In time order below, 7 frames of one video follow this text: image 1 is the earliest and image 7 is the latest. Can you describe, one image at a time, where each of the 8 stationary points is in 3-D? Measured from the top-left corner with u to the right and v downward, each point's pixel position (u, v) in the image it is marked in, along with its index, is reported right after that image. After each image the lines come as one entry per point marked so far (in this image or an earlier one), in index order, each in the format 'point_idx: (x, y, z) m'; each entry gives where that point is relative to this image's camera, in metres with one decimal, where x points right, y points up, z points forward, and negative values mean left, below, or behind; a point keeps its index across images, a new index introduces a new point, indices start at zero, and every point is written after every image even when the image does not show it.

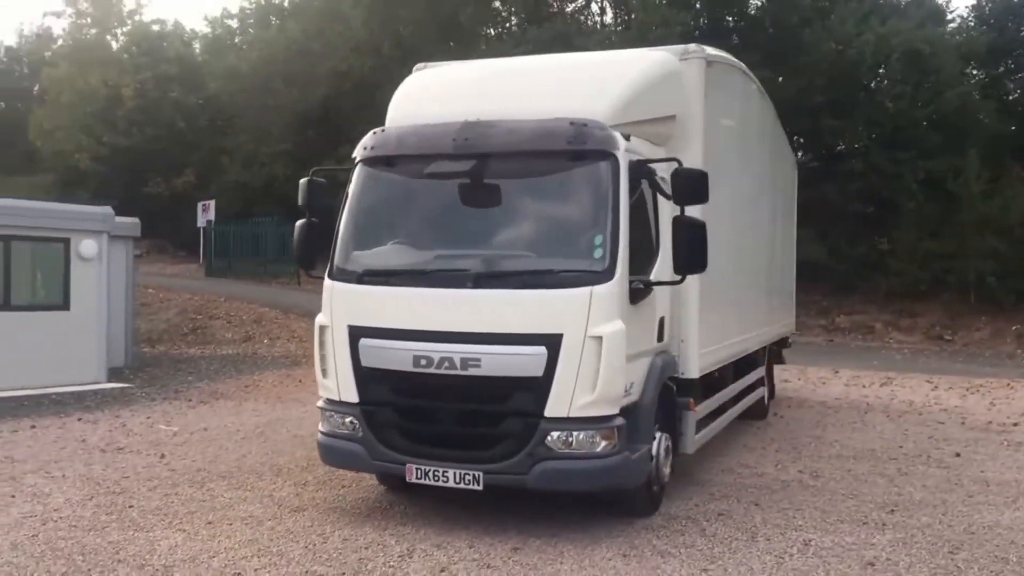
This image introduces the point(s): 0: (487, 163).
0: (-0.2, +0.8, +6.5) m
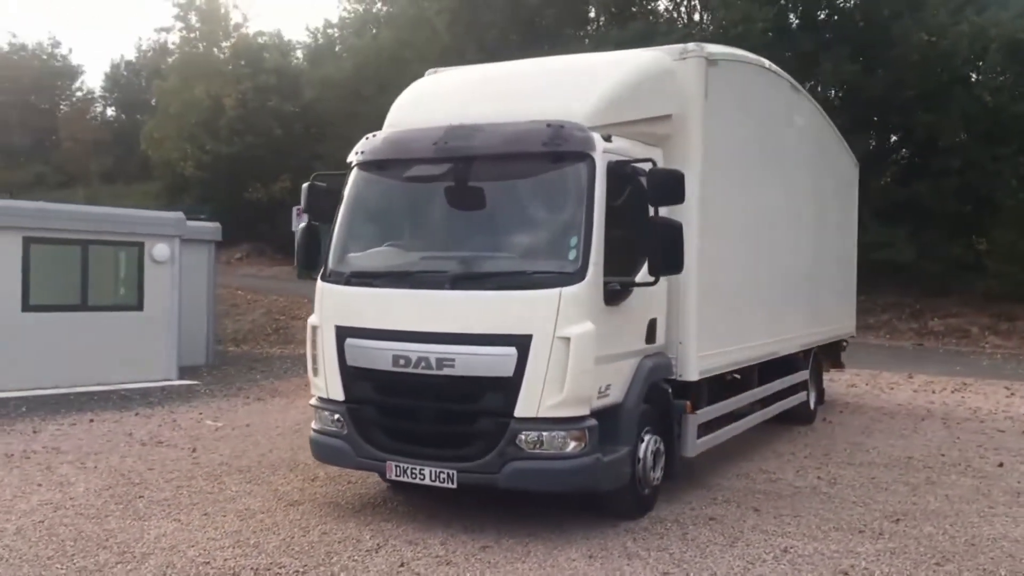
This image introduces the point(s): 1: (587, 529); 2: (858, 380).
0: (-0.3, +0.8, +6.6) m
1: (+0.5, -1.6, +6.6) m
2: (+5.7, -1.5, +16.1) m
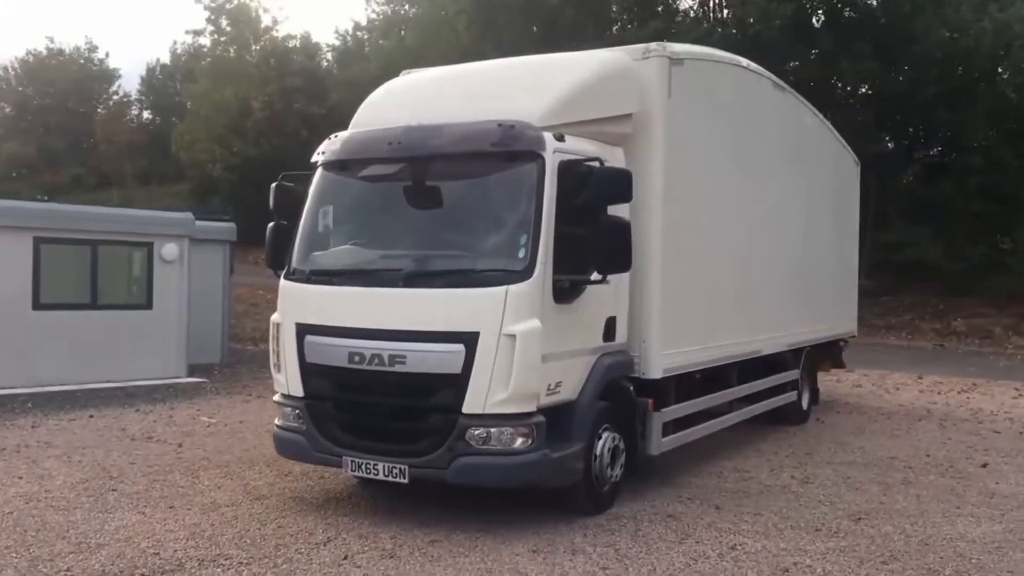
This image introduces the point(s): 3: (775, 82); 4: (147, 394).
0: (-0.6, +0.8, +6.7) m
1: (+0.2, -1.6, +6.6) m
2: (+5.7, -1.5, +16.0) m
3: (+2.7, +2.1, +10.1) m
4: (-5.2, -1.5, +13.9) m
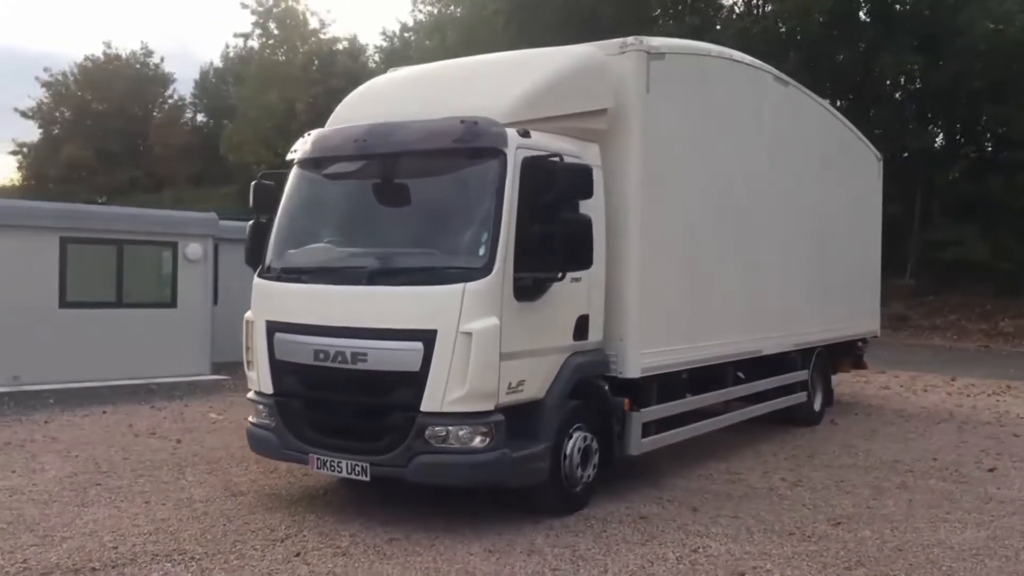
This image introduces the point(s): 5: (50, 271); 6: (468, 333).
0: (-0.8, +0.9, +6.7) m
1: (0.0, -1.6, +6.6) m
2: (+6.0, -1.5, +15.6) m
3: (+2.7, +2.1, +9.9) m
4: (-5.0, -1.5, +14.2) m
5: (-6.4, +0.2, +13.5) m
6: (-0.3, -0.3, +6.0) m
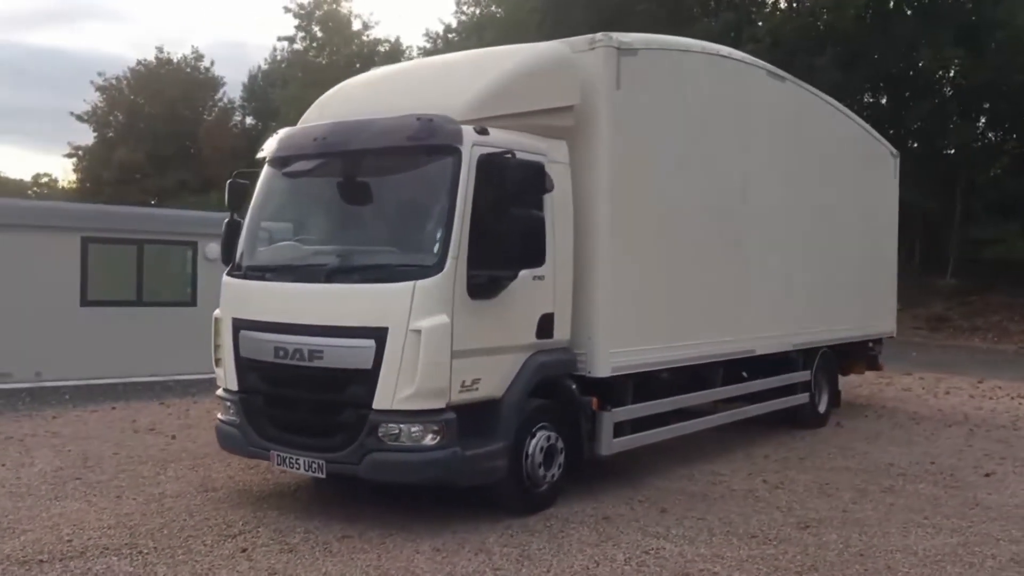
0: (-1.1, +0.9, +6.7) m
1: (-0.3, -1.6, +6.6) m
2: (+6.2, -1.5, +15.2) m
3: (+2.6, +2.1, +9.7) m
4: (-4.8, -1.5, +14.4) m
5: (-6.3, +0.3, +13.8) m
6: (-0.6, -0.3, +6.0) m
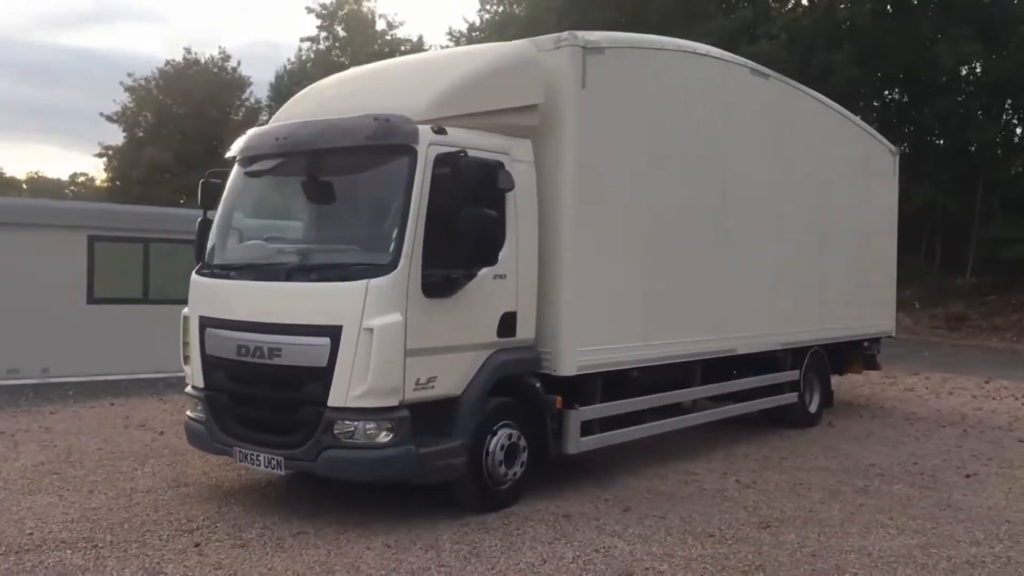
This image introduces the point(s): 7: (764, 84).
0: (-1.4, +0.9, +6.7) m
1: (-0.6, -1.6, +6.6) m
2: (+6.2, -1.5, +15.0) m
3: (+2.4, +2.1, +9.6) m
4: (-4.8, -1.4, +14.6) m
5: (-6.3, +0.3, +14.1) m
6: (-0.9, -0.3, +6.1) m
7: (+2.5, +2.0, +9.8) m
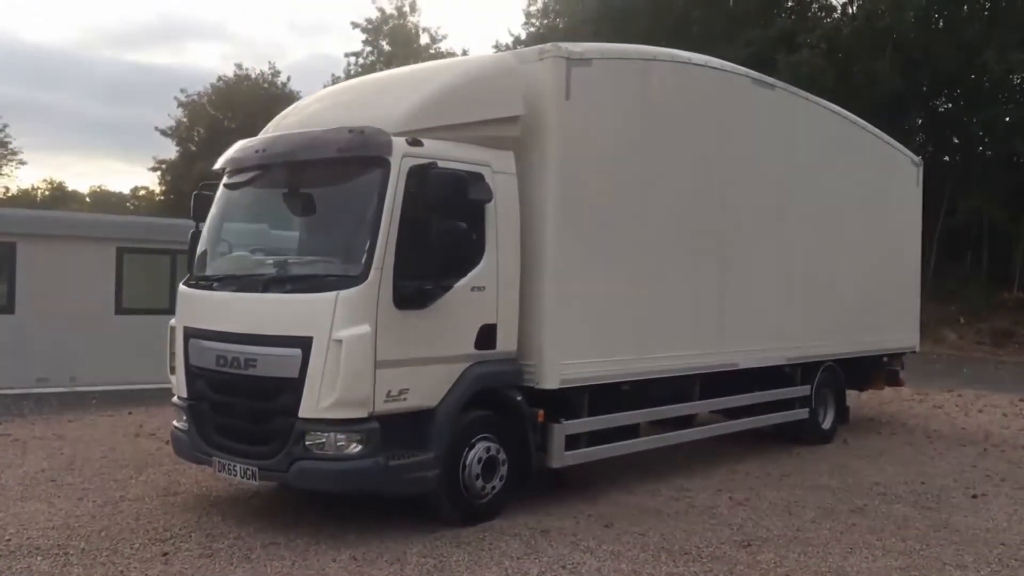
0: (-1.5, +0.8, +6.8) m
1: (-0.8, -1.6, +6.6) m
2: (+6.5, -1.7, +14.6) m
3: (+2.4, +2.0, +9.5) m
4: (-4.6, -1.6, +14.8) m
5: (-6.0, +0.1, +14.4) m
6: (-1.1, -0.3, +6.1) m
7: (+2.5, +1.9, +9.7) m
